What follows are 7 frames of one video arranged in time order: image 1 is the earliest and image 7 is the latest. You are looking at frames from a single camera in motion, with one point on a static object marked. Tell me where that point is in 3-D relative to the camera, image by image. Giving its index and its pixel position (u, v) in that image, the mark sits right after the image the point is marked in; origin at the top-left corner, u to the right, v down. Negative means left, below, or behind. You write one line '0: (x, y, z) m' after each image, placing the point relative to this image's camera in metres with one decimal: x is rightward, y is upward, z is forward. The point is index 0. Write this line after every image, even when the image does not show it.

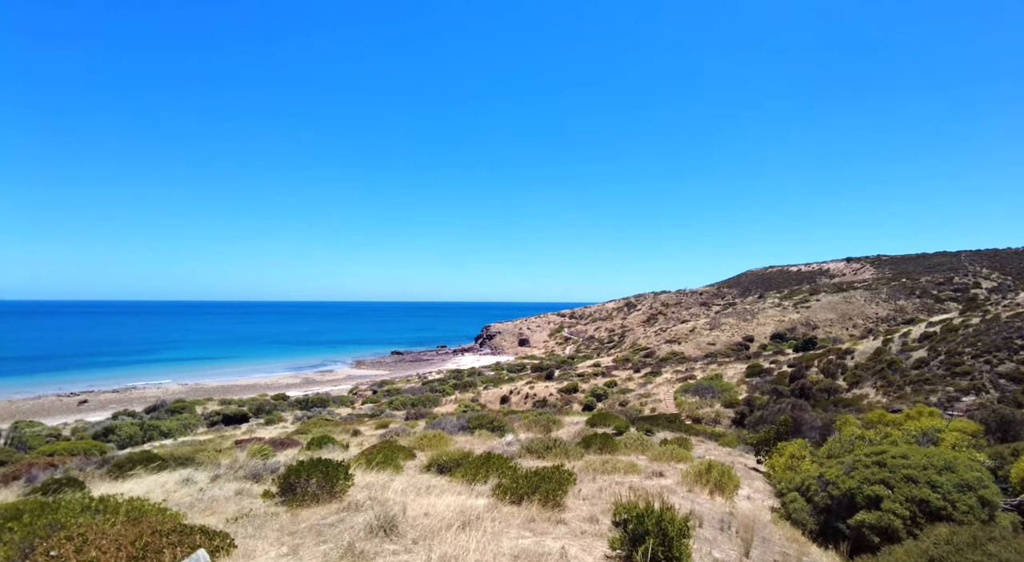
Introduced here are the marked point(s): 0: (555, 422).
0: (+1.6, -4.4, +20.0) m
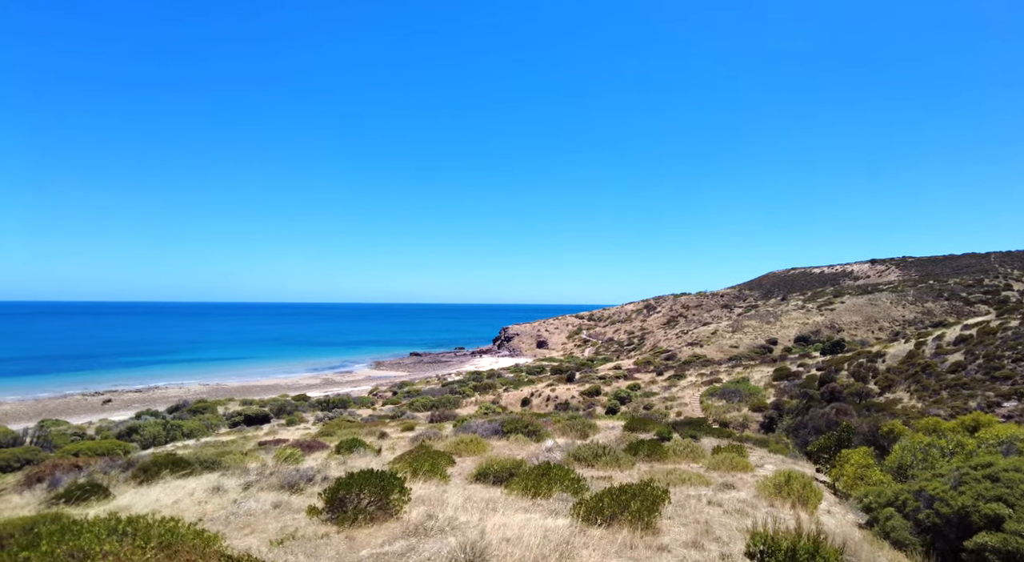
0: (+2.5, -4.4, +19.3) m
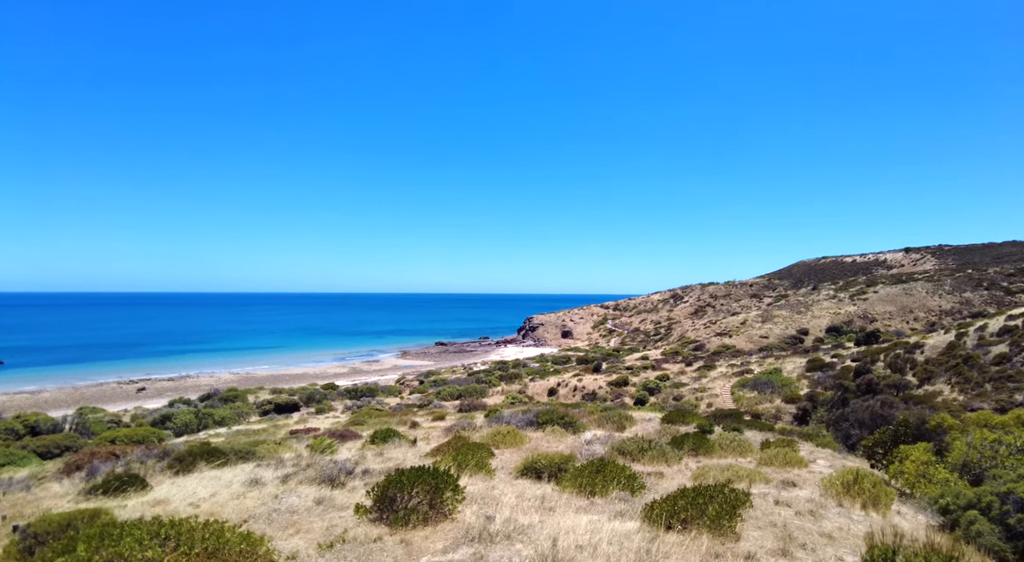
0: (+3.5, -4.0, +18.9) m
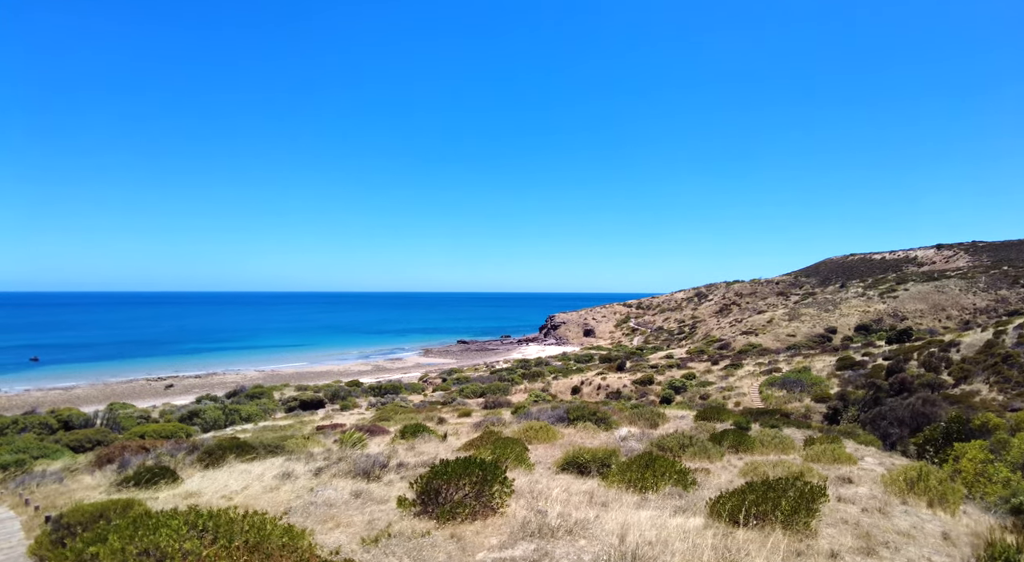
0: (+4.3, -3.9, +18.5) m
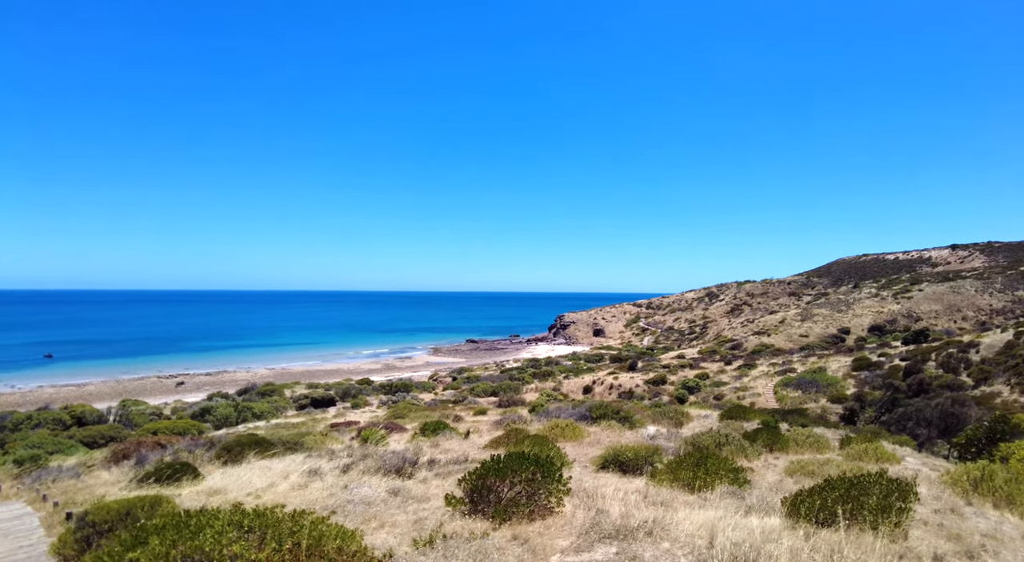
0: (+4.8, -3.8, +18.1) m
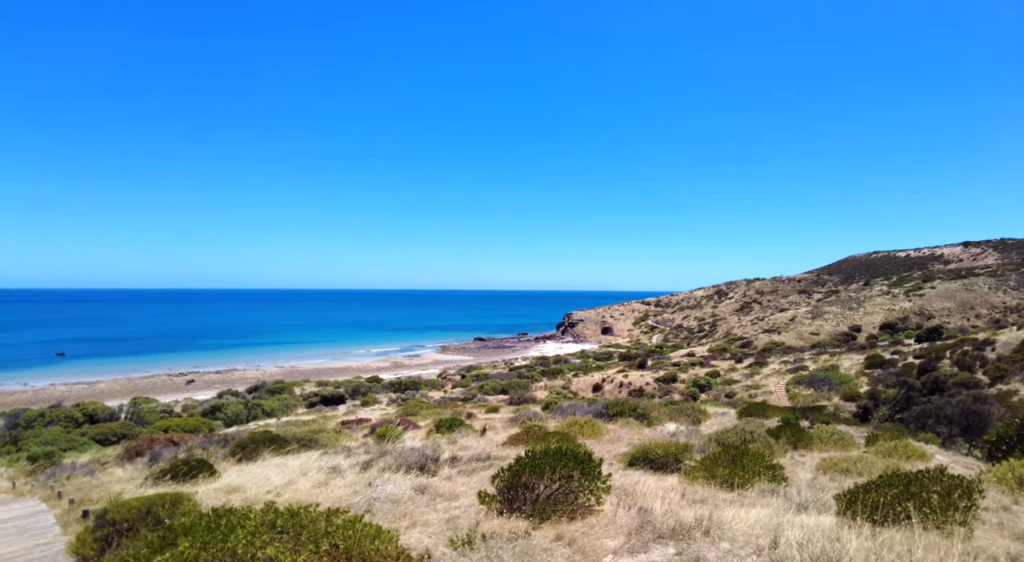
0: (+5.2, -3.7, +17.9) m
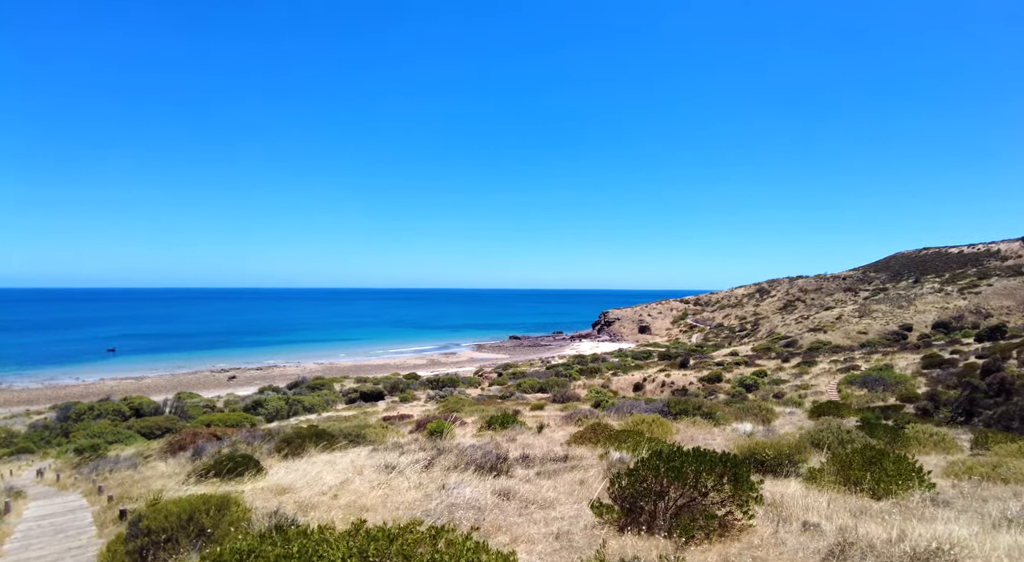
0: (+6.5, -3.4, +16.9) m
